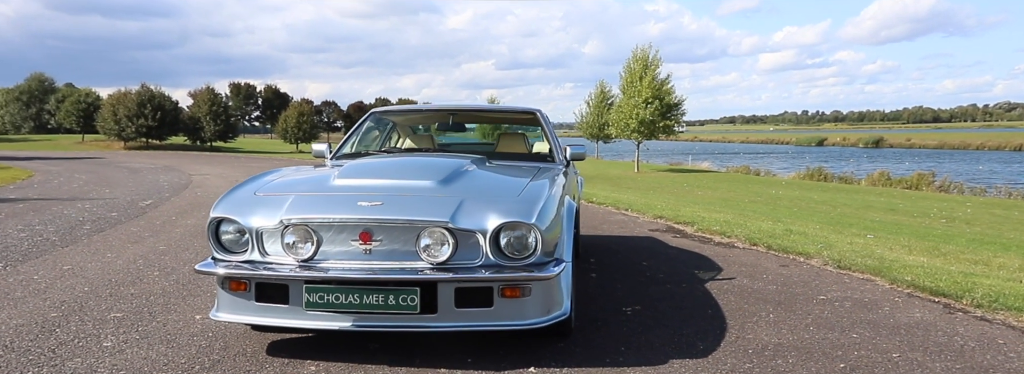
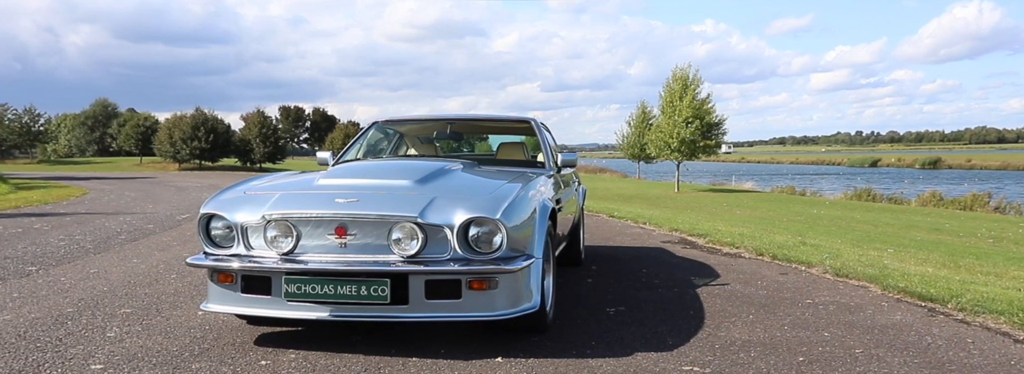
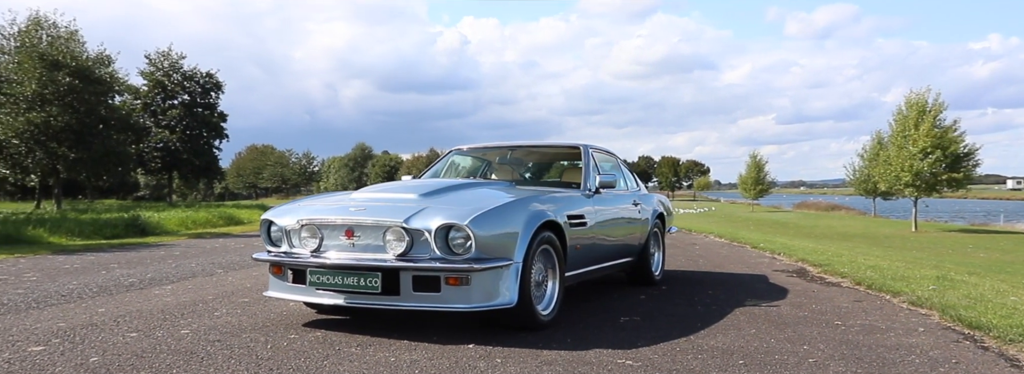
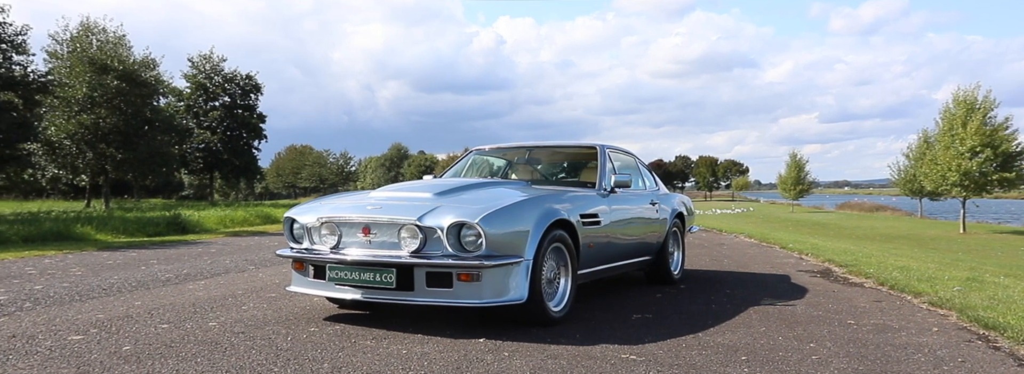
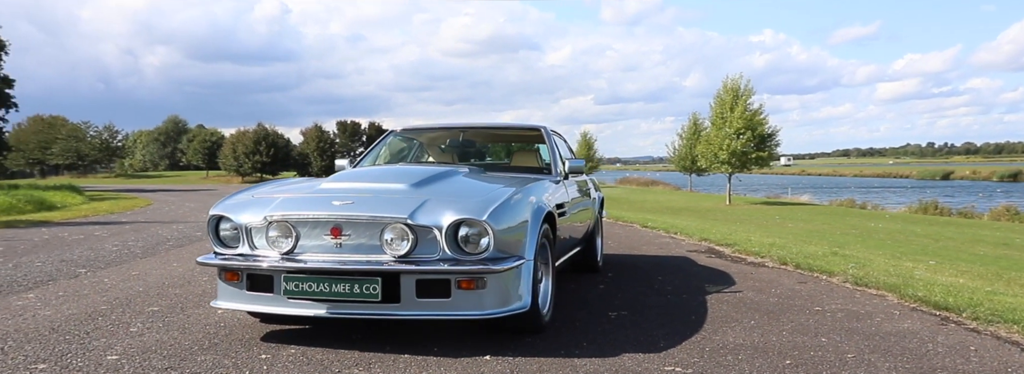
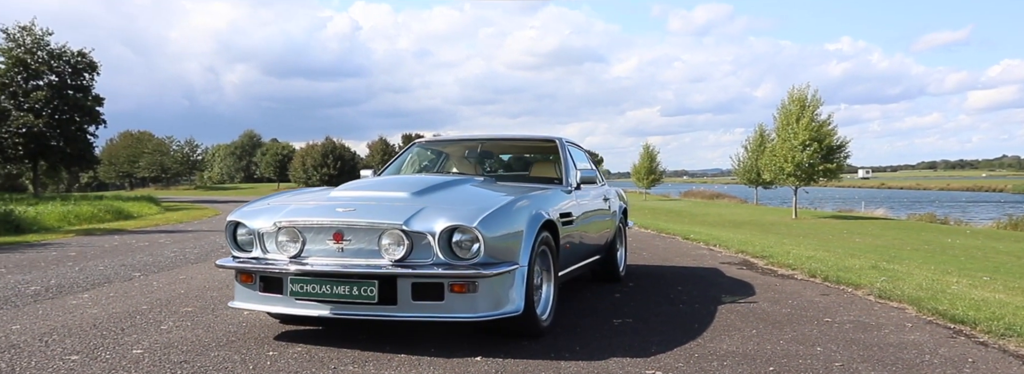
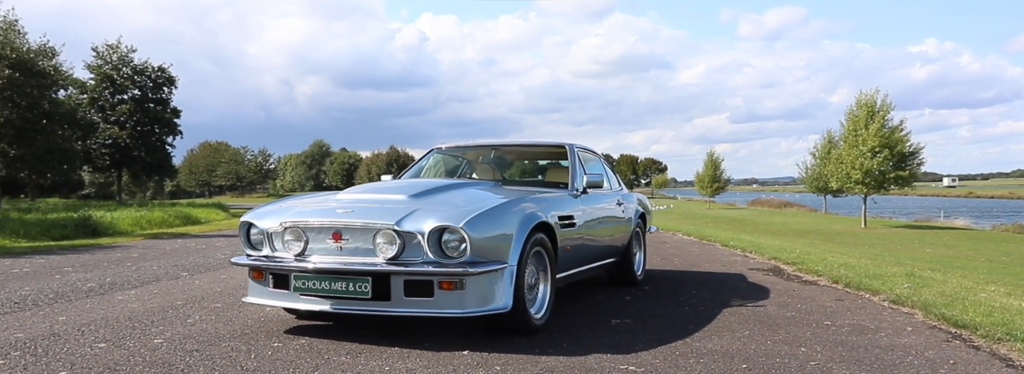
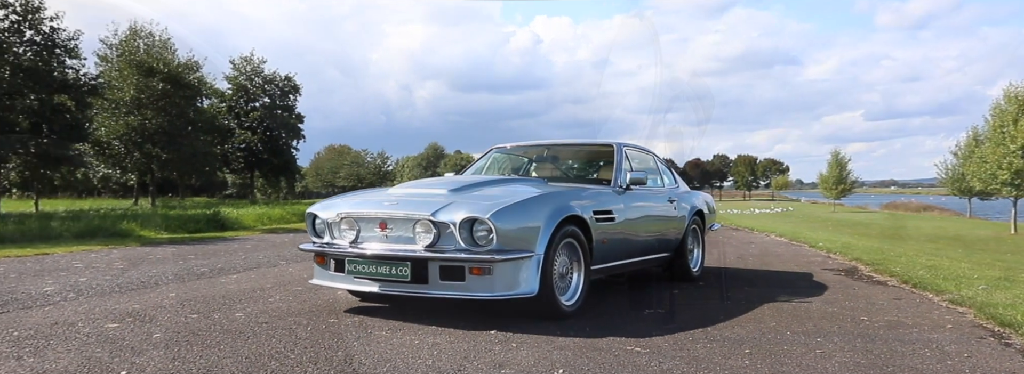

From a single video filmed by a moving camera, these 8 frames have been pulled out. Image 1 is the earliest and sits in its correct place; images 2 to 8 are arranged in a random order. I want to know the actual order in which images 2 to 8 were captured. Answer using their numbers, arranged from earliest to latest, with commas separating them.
2, 5, 6, 7, 3, 4, 8
